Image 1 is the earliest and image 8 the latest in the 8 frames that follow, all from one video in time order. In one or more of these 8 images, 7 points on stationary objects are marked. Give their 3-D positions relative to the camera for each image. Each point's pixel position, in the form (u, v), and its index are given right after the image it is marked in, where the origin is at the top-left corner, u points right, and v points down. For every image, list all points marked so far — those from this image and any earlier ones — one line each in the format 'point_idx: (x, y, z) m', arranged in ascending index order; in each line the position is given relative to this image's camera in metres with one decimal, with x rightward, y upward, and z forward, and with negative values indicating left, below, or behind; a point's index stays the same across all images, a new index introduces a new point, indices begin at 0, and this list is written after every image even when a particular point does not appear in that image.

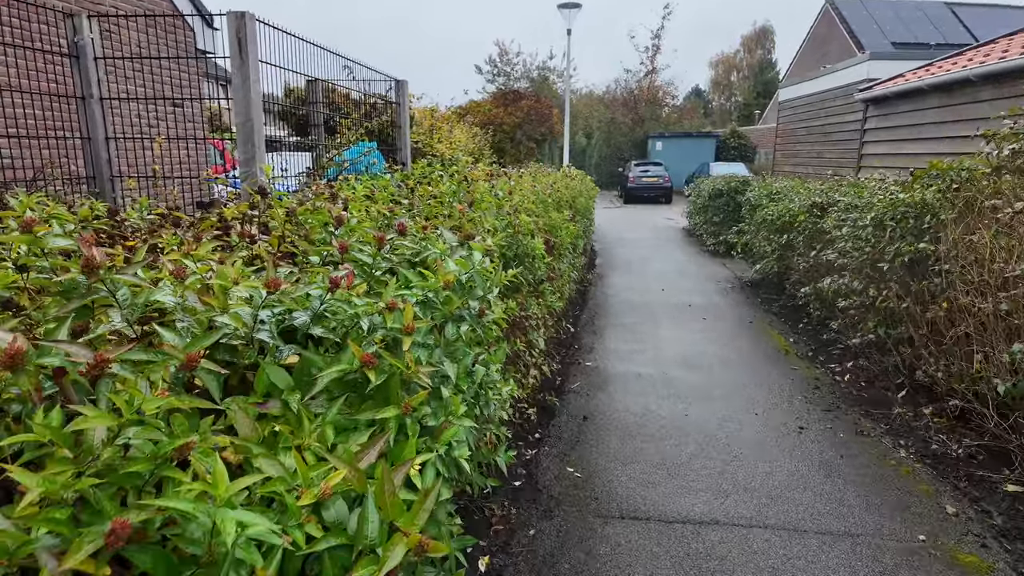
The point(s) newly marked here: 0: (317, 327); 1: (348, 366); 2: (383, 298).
0: (-1.1, -0.3, +3.3) m
1: (-0.8, -0.4, +3.1) m
2: (-0.7, -0.1, +3.4) m
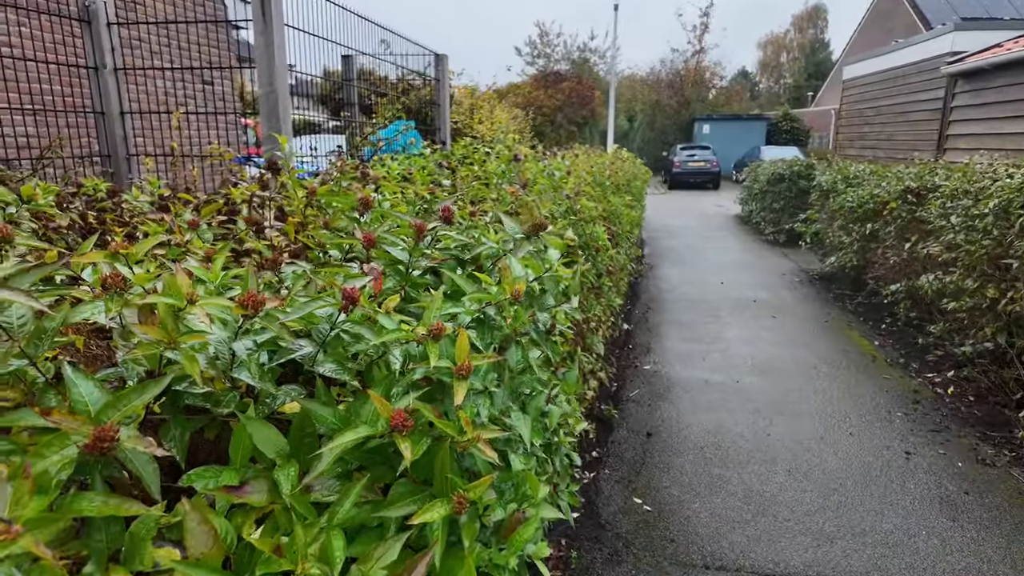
0: (-0.7, -0.3, +2.2) m
1: (-0.5, -0.5, +2.0) m
2: (-0.3, -0.1, +2.3) m
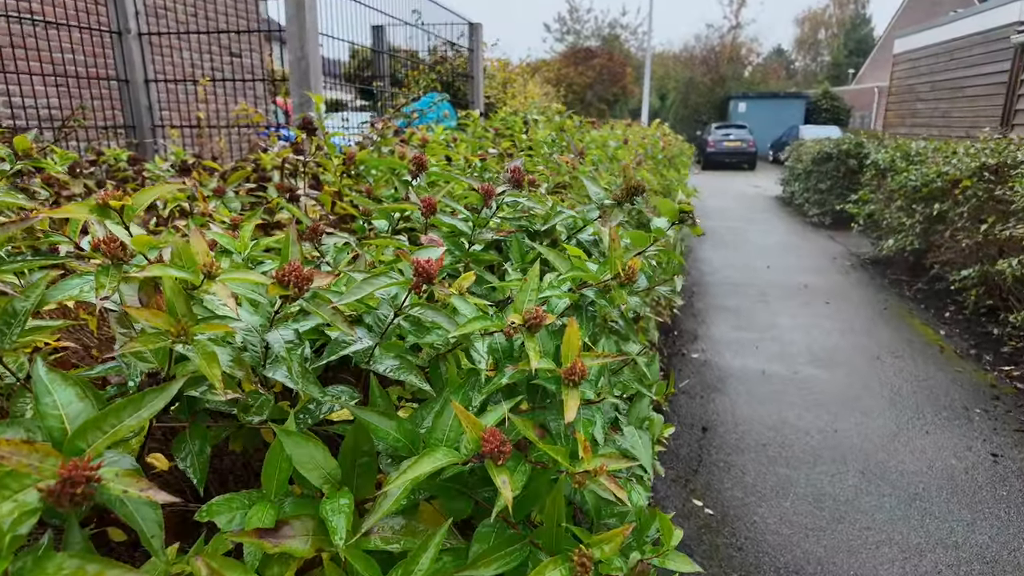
0: (-0.4, -0.2, +1.7) m
1: (-0.1, -0.4, +1.5) m
2: (0.0, 0.0, +1.8) m
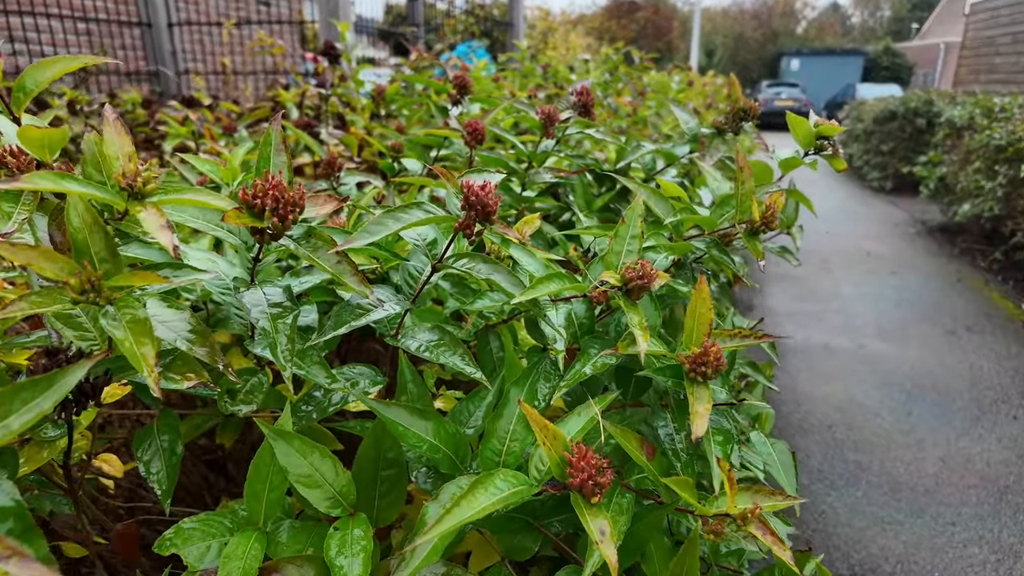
0: (-0.2, -0.1, +1.2) m
1: (0.0, -0.3, +1.0) m
2: (+0.2, +0.1, +1.3) m
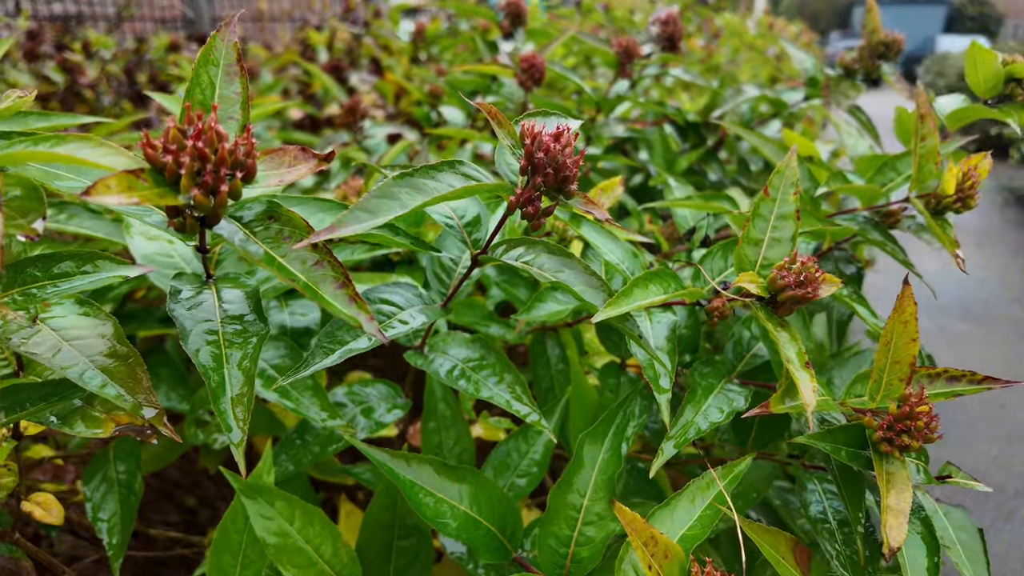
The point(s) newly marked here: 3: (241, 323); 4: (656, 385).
0: (-0.1, -0.1, +0.8) m
1: (+0.1, -0.3, +0.6) m
2: (+0.3, +0.1, +0.9) m
3: (-0.3, 0.0, +0.7) m
4: (+0.2, -0.1, +0.8) m
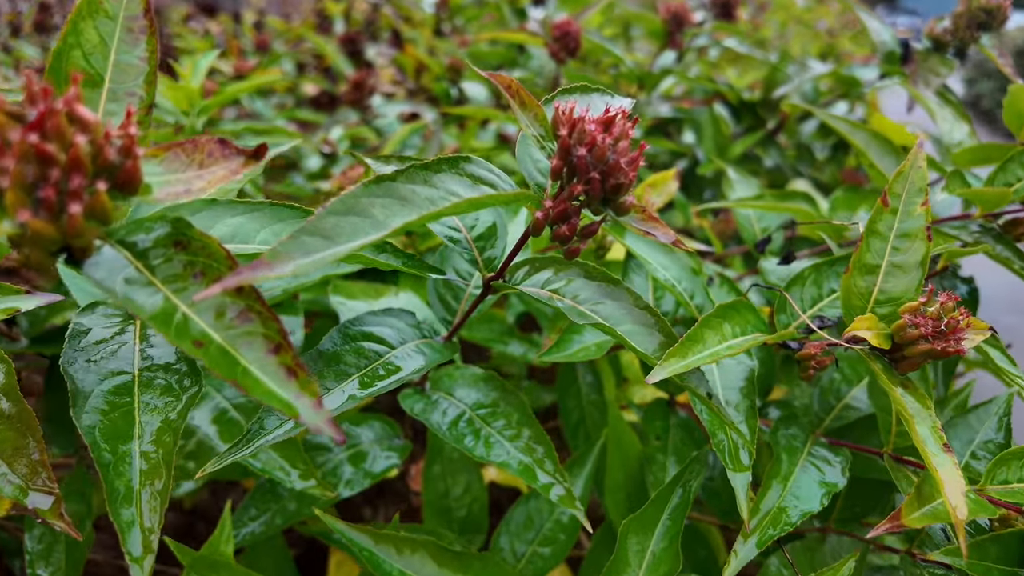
0: (-0.1, -0.1, +0.7) m
1: (+0.1, -0.4, +0.4) m
2: (+0.3, 0.0, +0.7) m
3: (-0.3, -0.1, +0.5) m
4: (+0.2, -0.2, +0.6) m
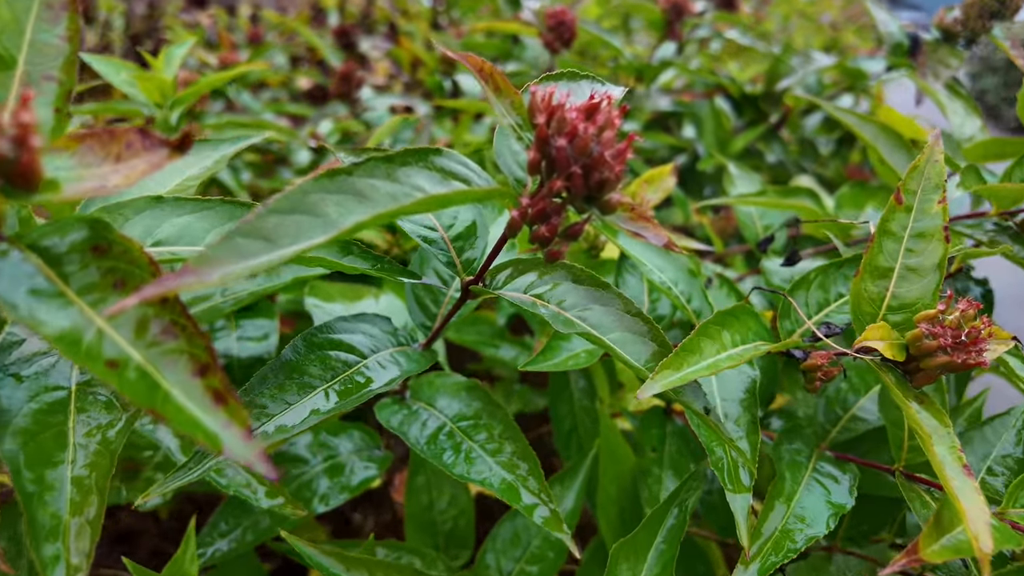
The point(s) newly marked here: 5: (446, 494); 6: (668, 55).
0: (-0.1, -0.2, +0.6) m
1: (+0.1, -0.4, +0.4) m
2: (+0.3, 0.0, +0.6) m
3: (-0.3, -0.1, +0.4) m
4: (+0.2, -0.2, +0.5) m
5: (-0.1, -0.3, +0.8) m
6: (+0.4, +0.6, +1.5) m
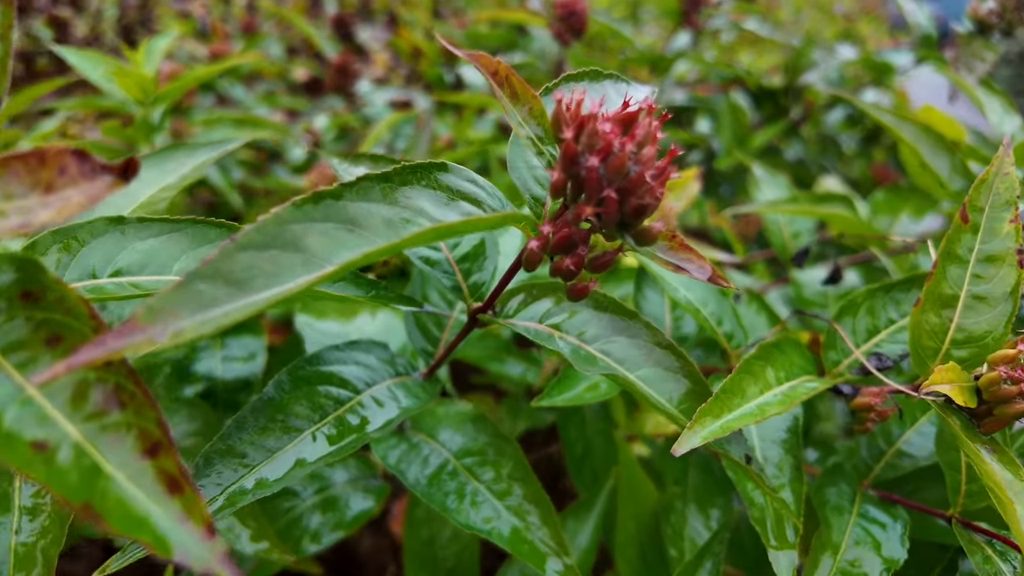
0: (-0.1, -0.2, +0.6) m
1: (+0.1, -0.4, +0.3) m
2: (+0.3, 0.0, +0.5) m
3: (-0.3, -0.1, +0.4) m
4: (+0.2, -0.2, +0.5) m
5: (-0.1, -0.3, +0.7) m
6: (+0.4, +0.6, +1.4) m
